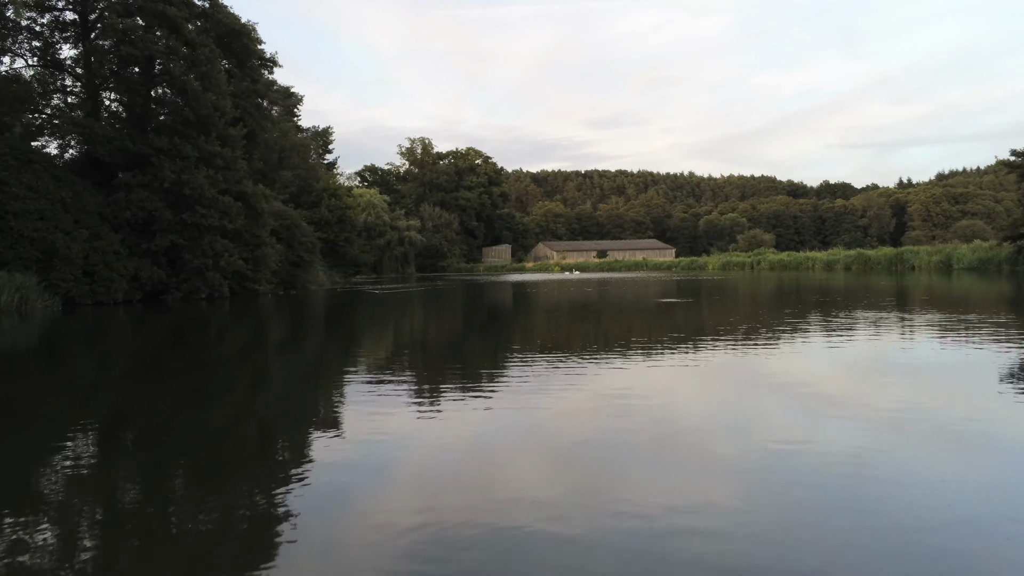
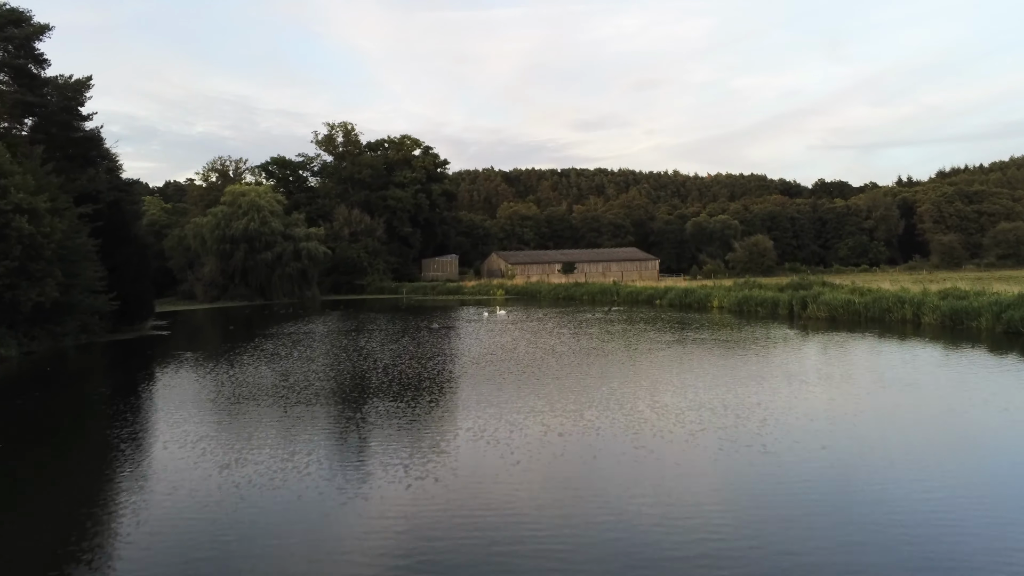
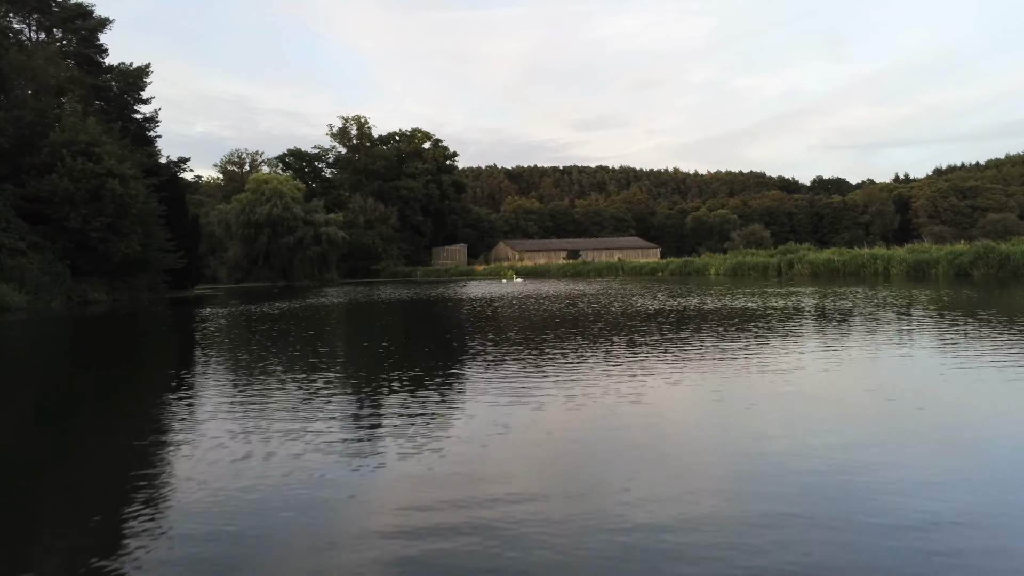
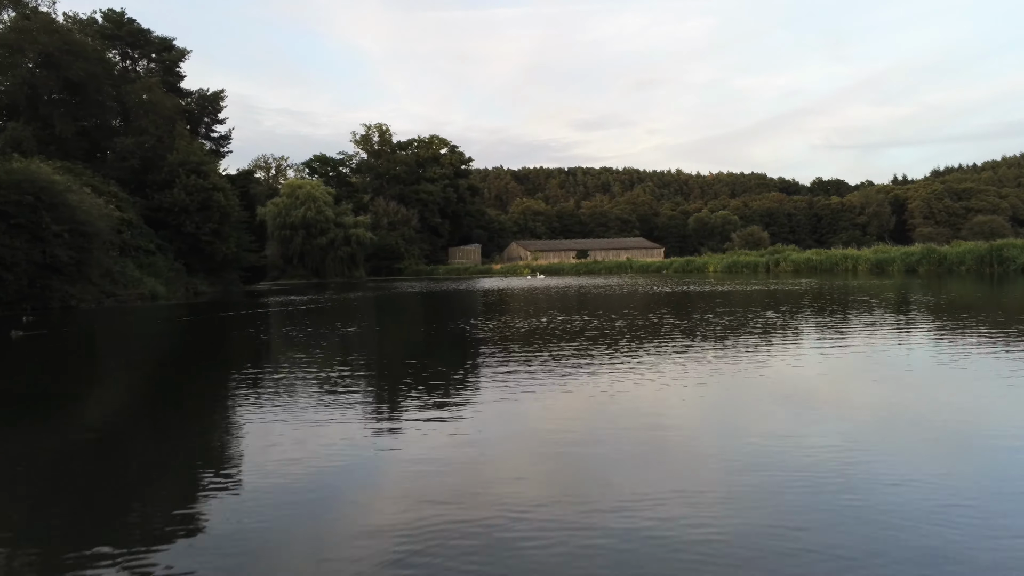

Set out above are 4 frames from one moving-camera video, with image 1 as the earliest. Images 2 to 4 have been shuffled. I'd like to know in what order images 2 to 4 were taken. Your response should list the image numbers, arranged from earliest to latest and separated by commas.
4, 3, 2
